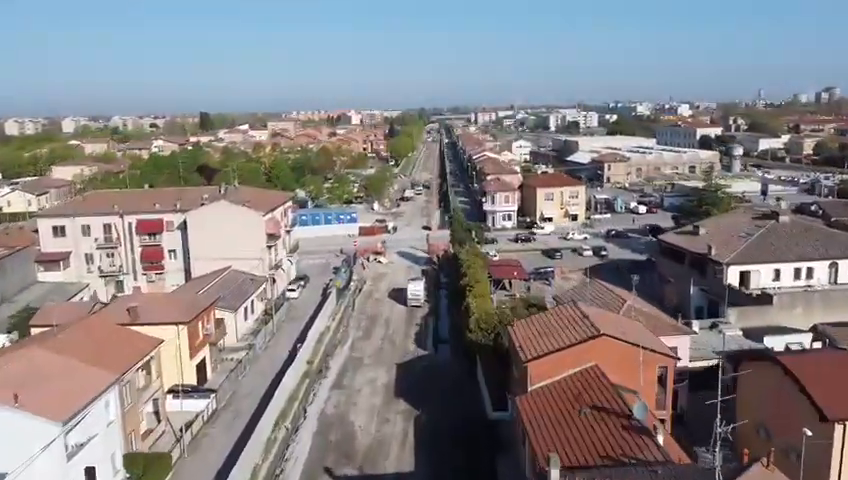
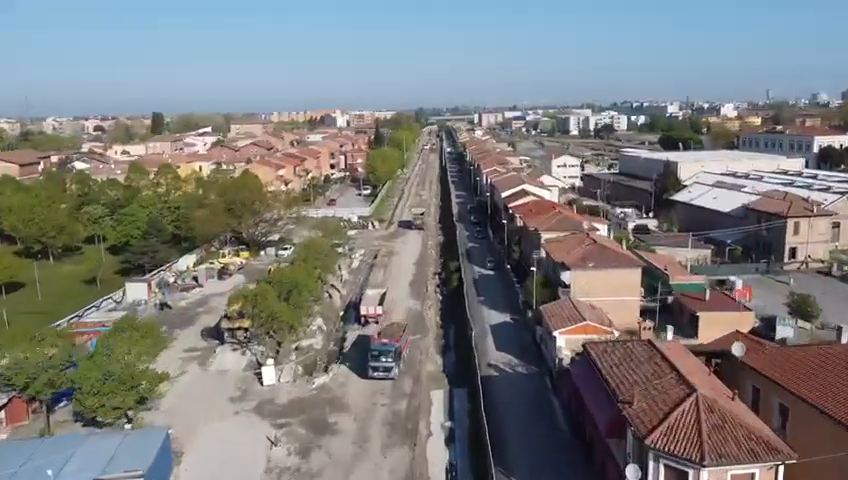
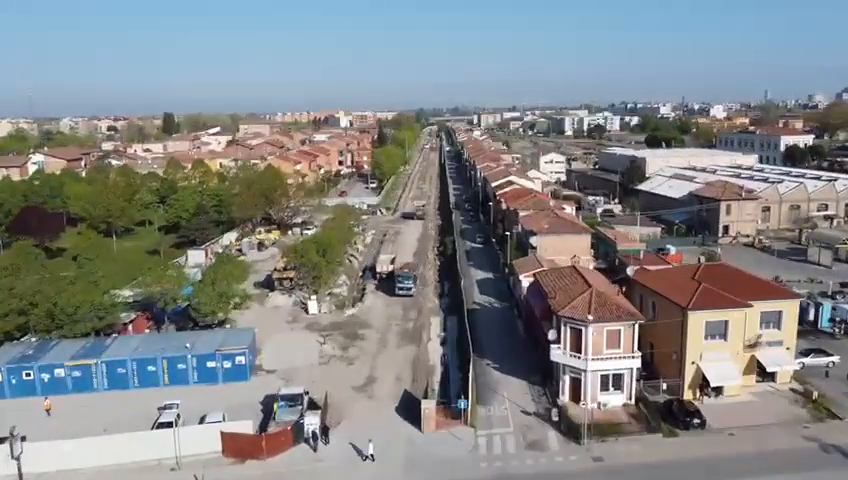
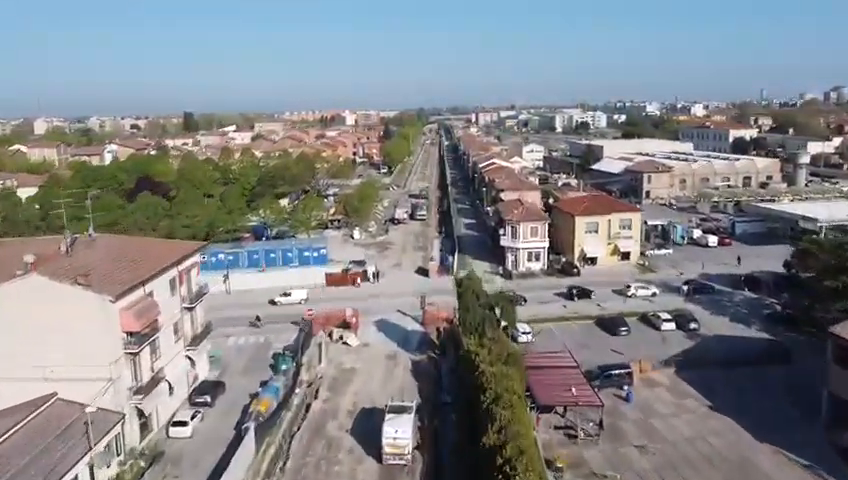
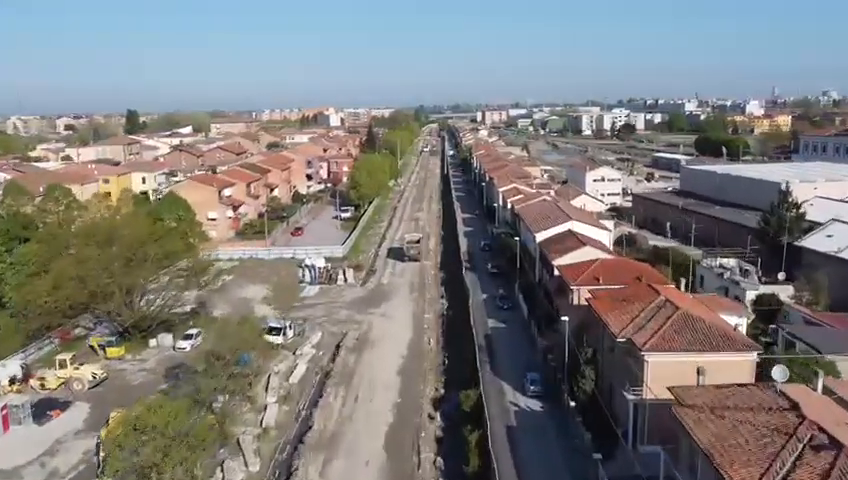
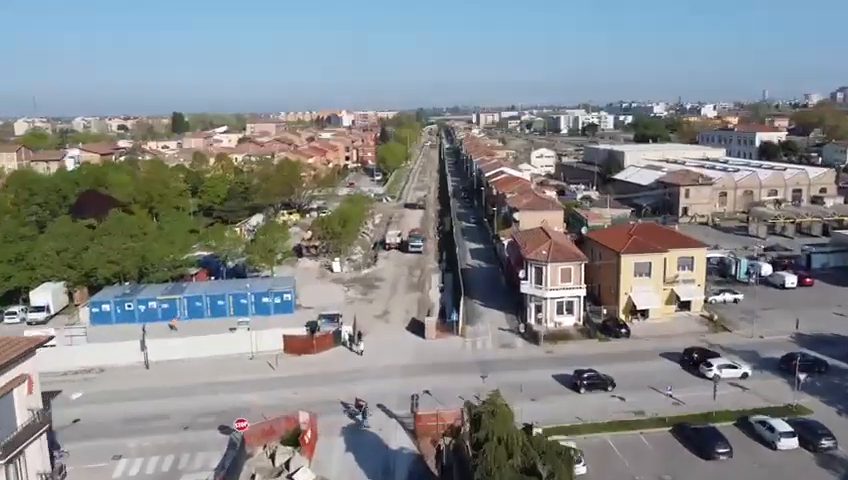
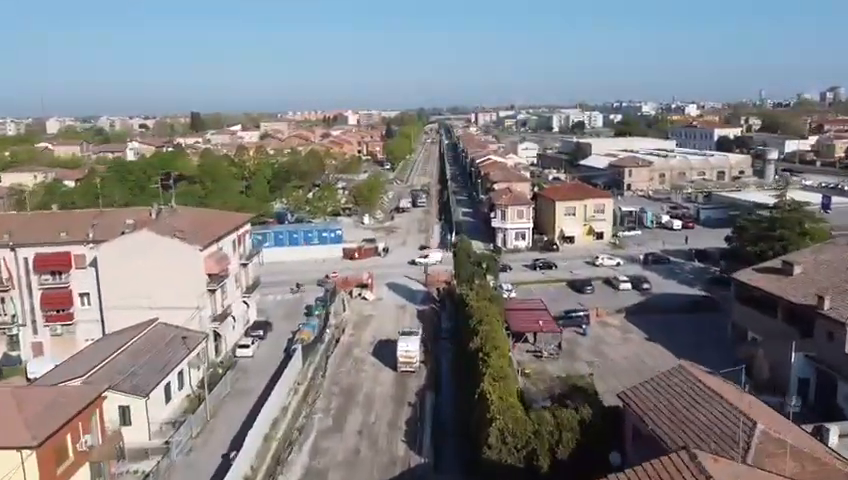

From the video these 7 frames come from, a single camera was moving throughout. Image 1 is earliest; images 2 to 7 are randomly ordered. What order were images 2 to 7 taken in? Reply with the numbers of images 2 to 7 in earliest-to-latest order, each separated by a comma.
7, 4, 6, 3, 2, 5
